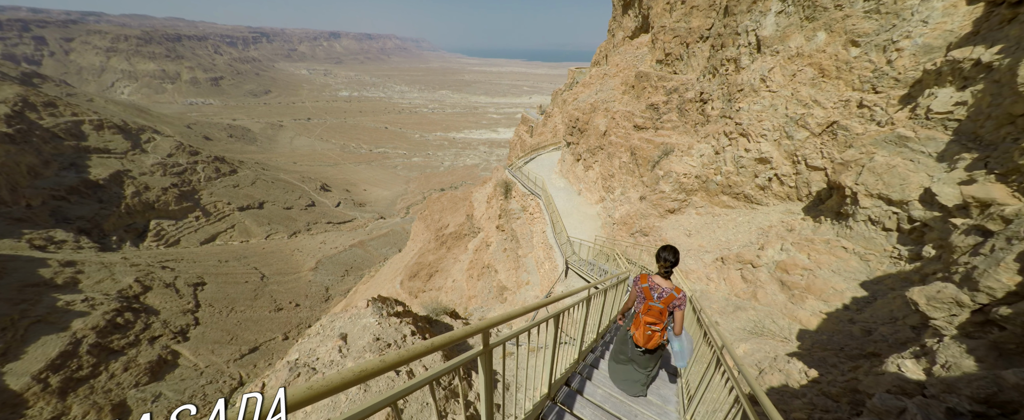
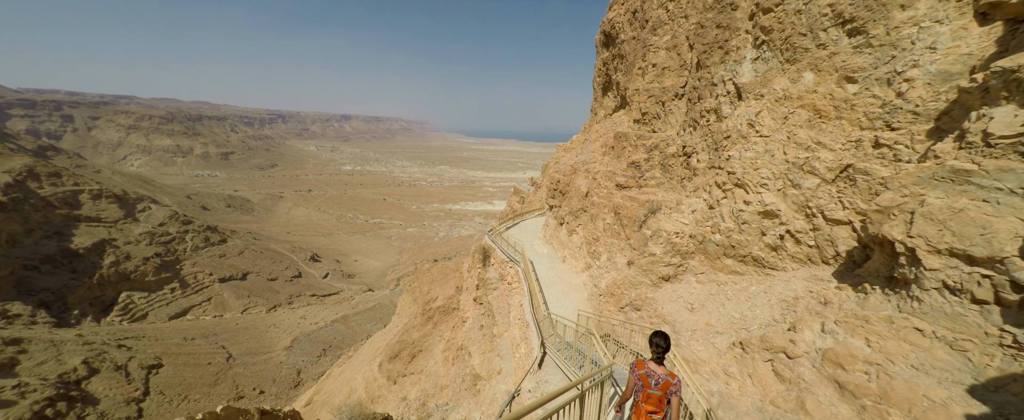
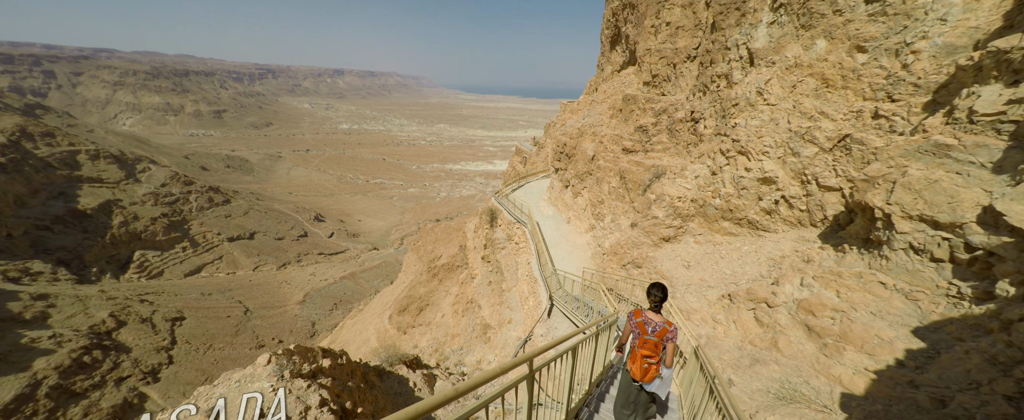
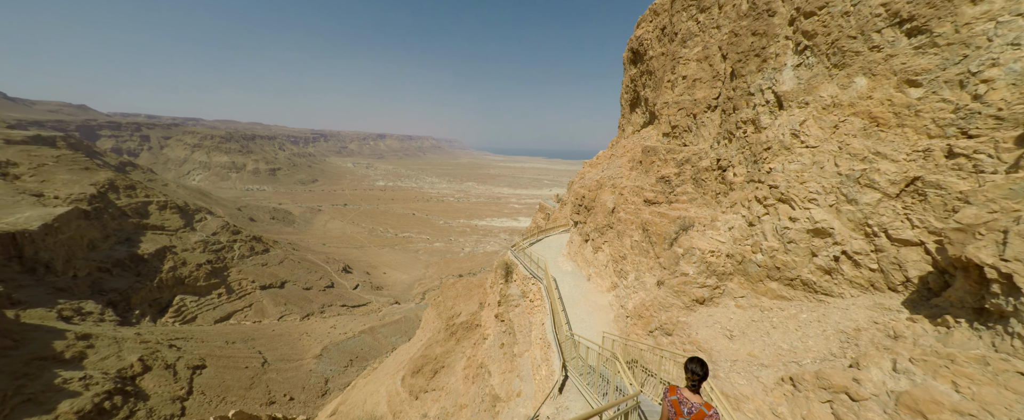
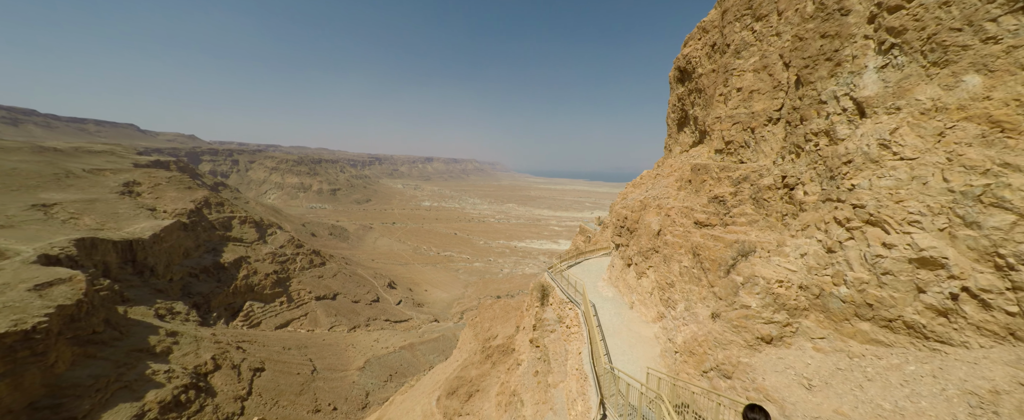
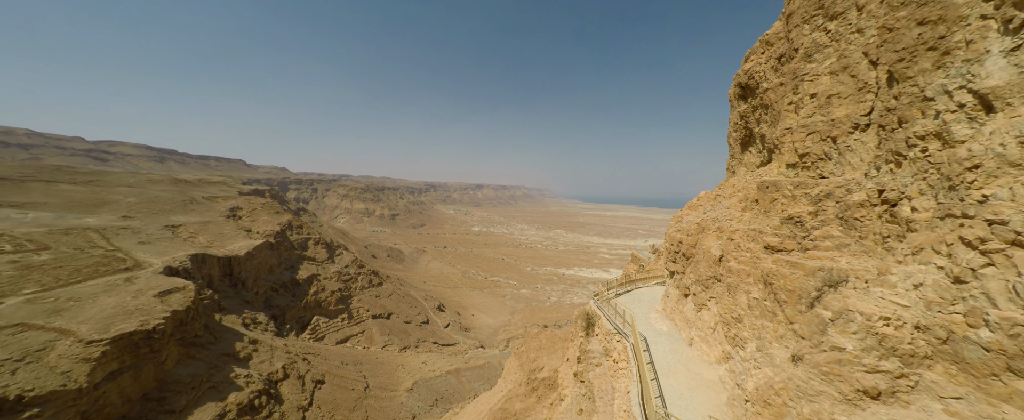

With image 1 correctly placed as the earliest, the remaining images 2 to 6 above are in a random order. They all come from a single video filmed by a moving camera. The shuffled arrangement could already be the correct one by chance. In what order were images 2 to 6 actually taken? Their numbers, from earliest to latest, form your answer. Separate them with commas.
3, 2, 4, 5, 6
